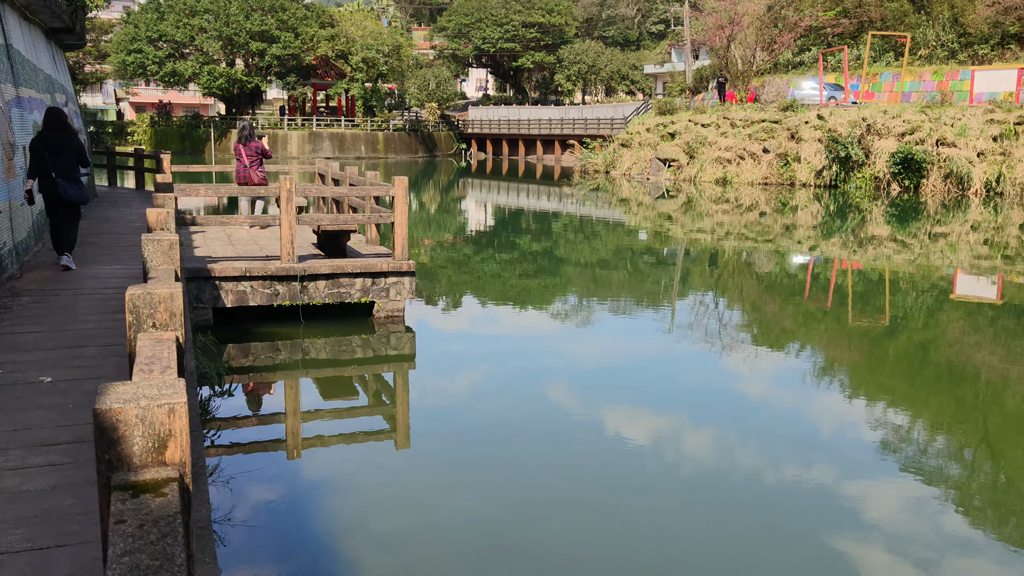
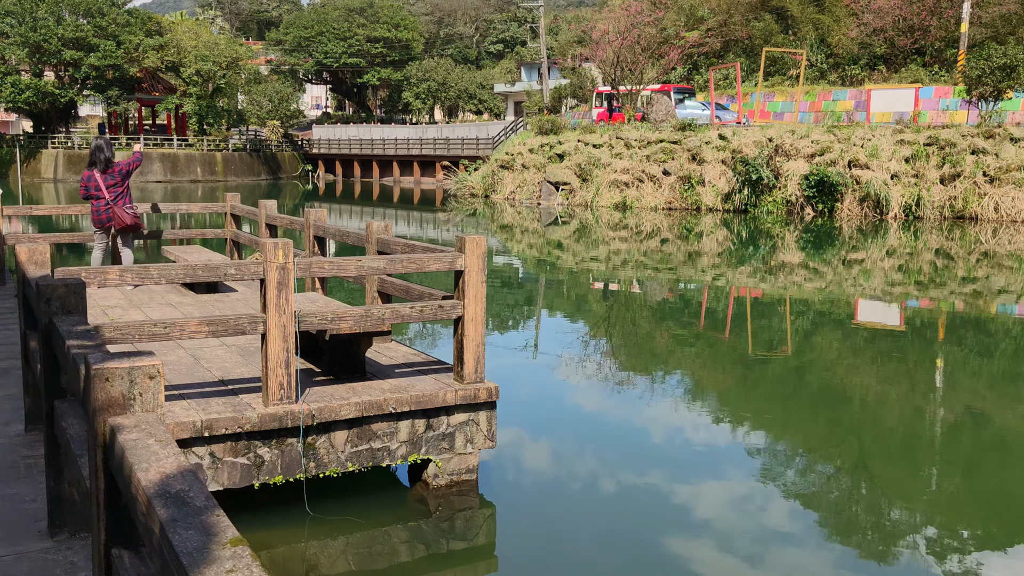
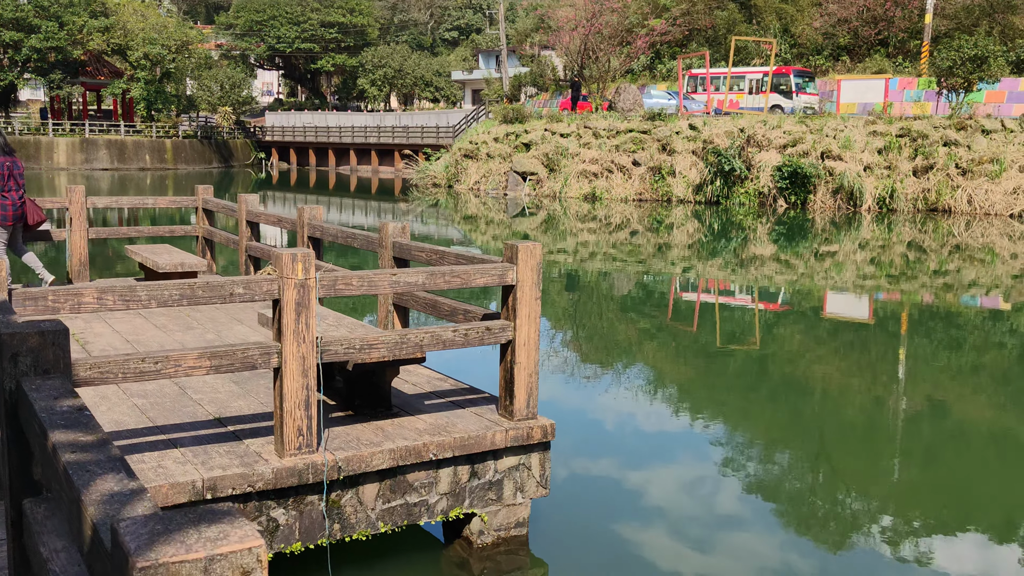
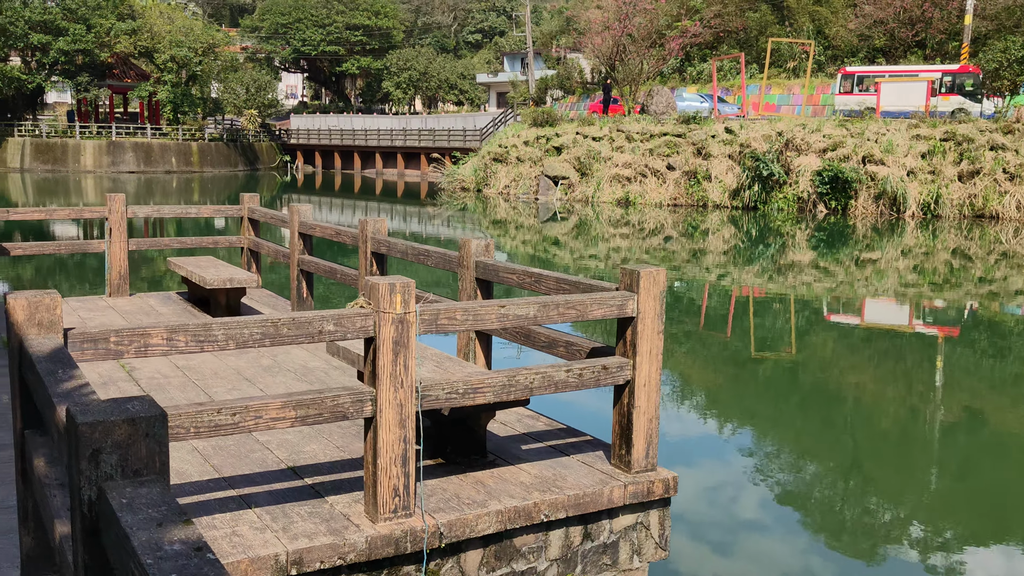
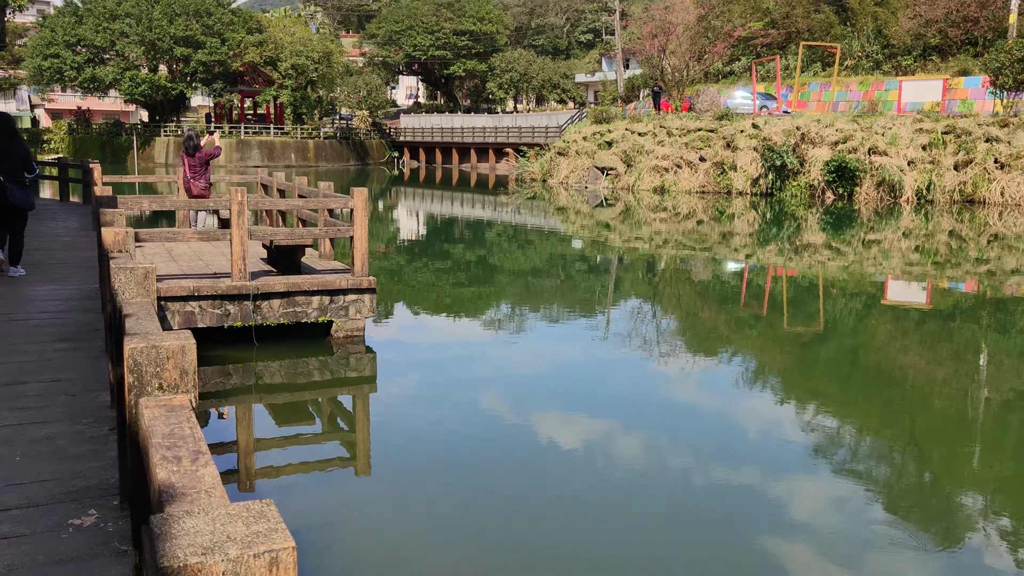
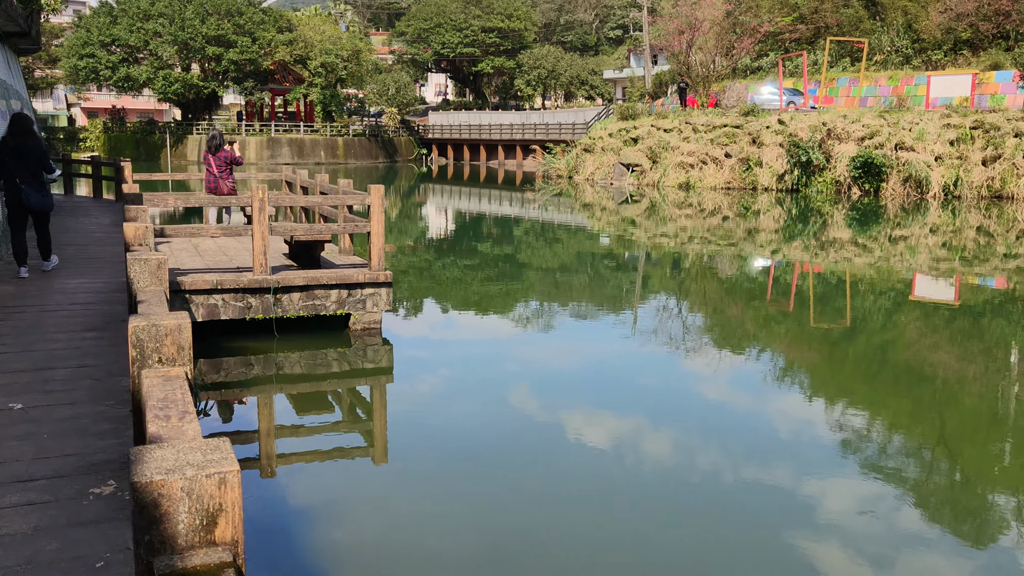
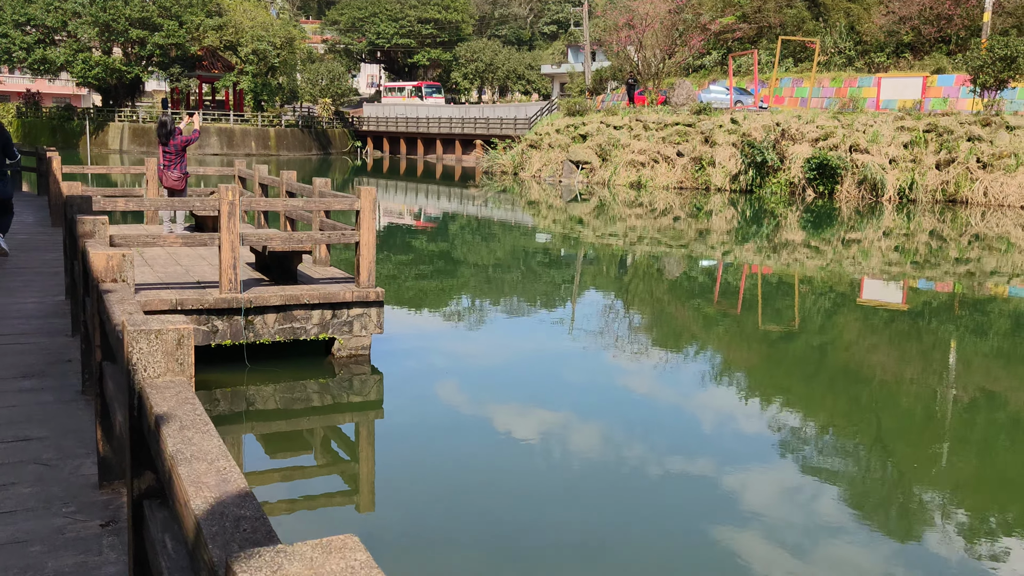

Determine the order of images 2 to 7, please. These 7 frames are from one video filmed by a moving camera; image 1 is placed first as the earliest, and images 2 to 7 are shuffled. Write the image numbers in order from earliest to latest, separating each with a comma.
6, 5, 7, 2, 3, 4
